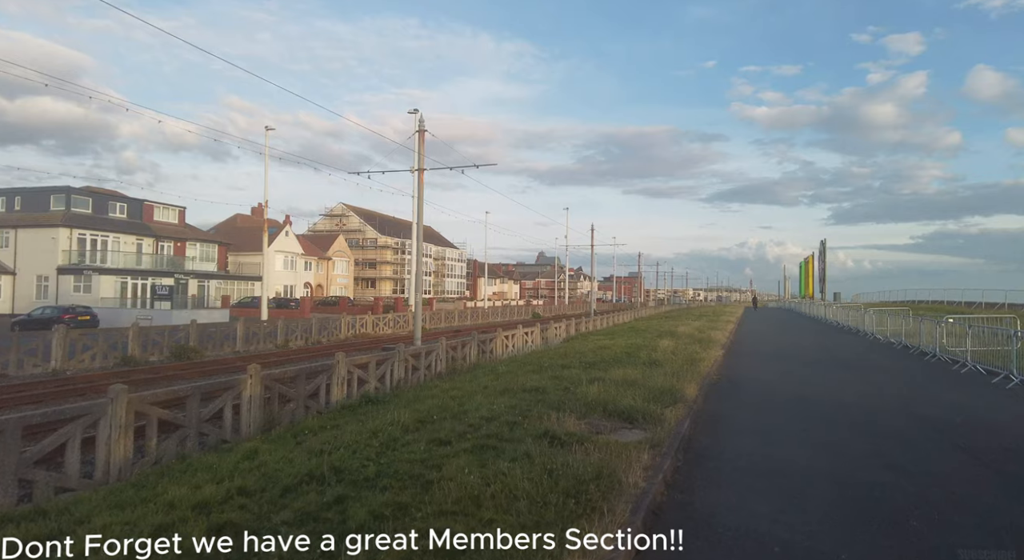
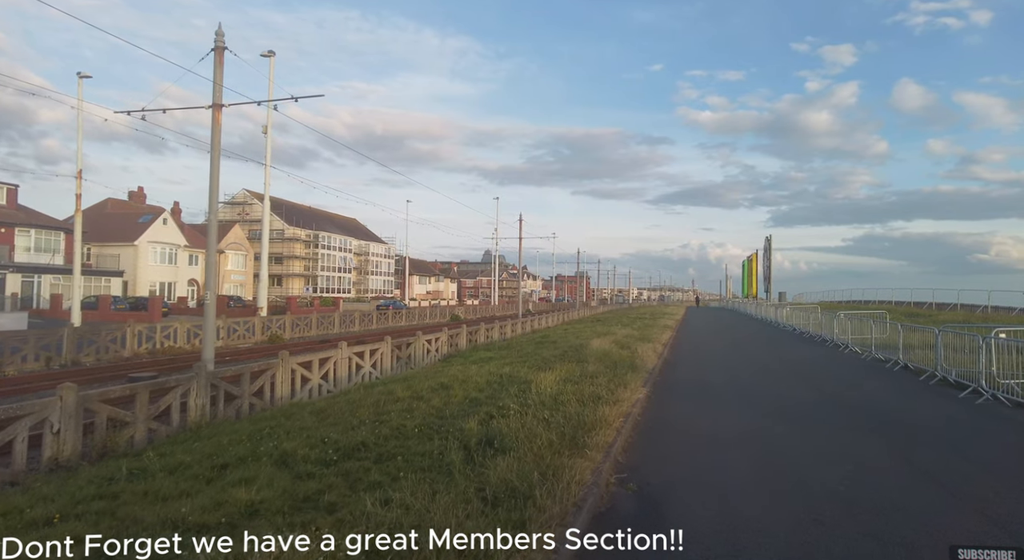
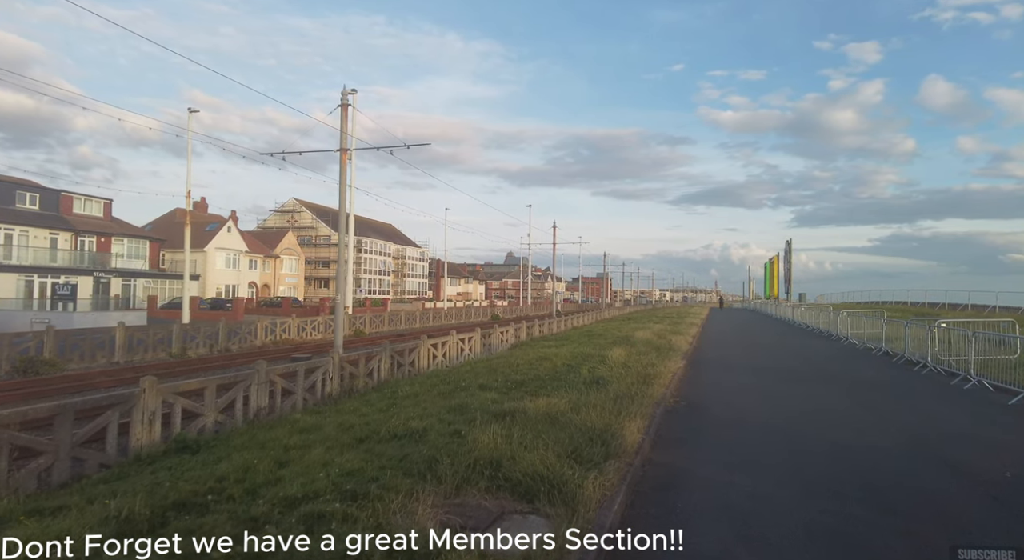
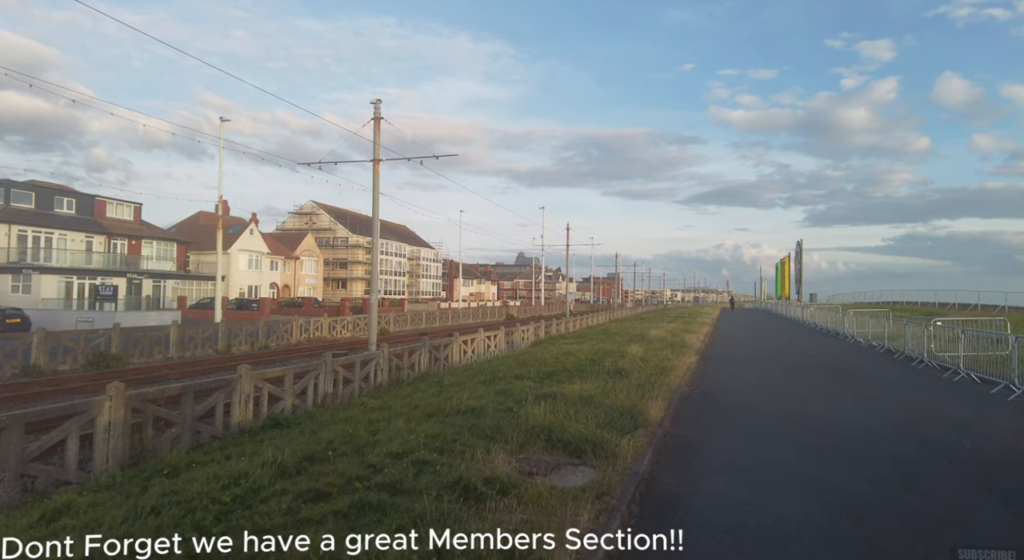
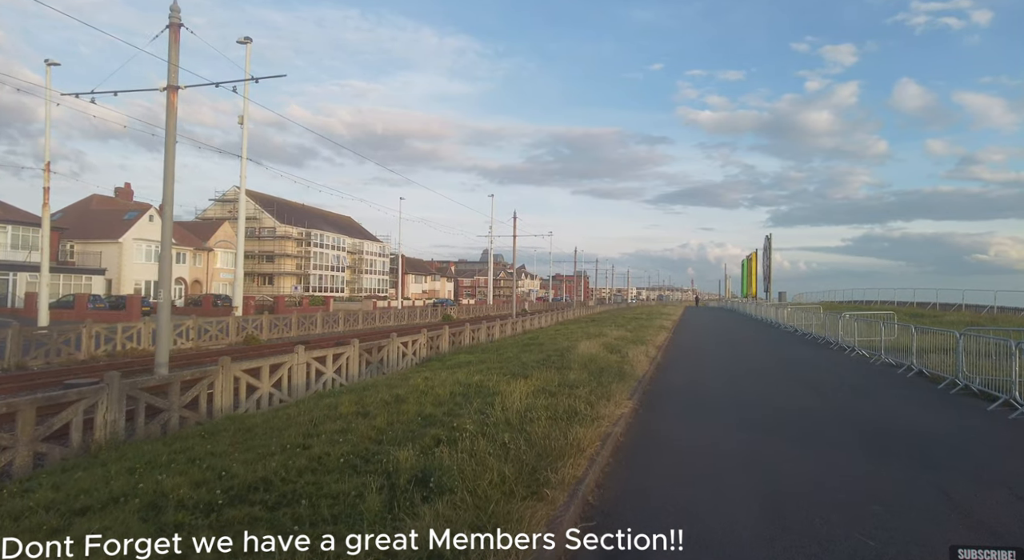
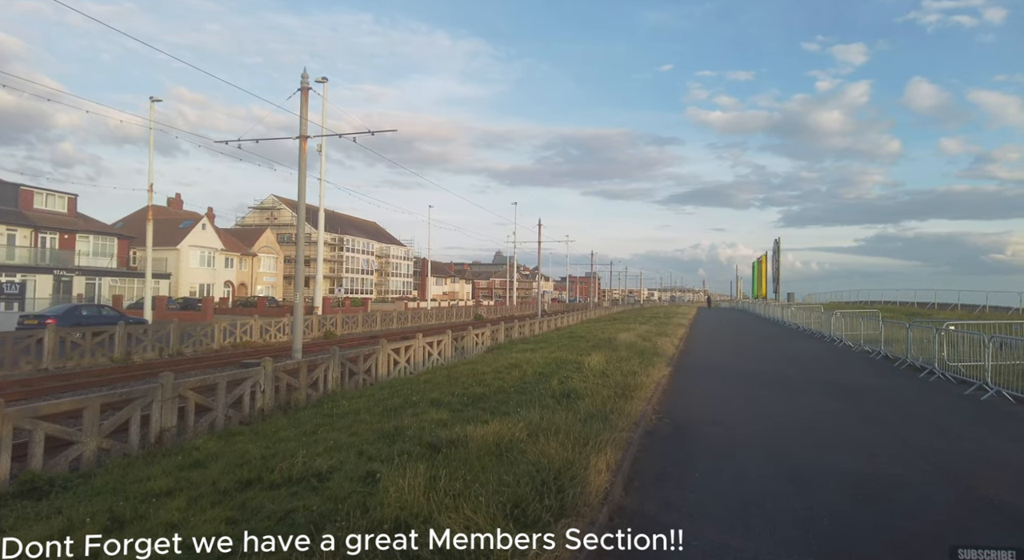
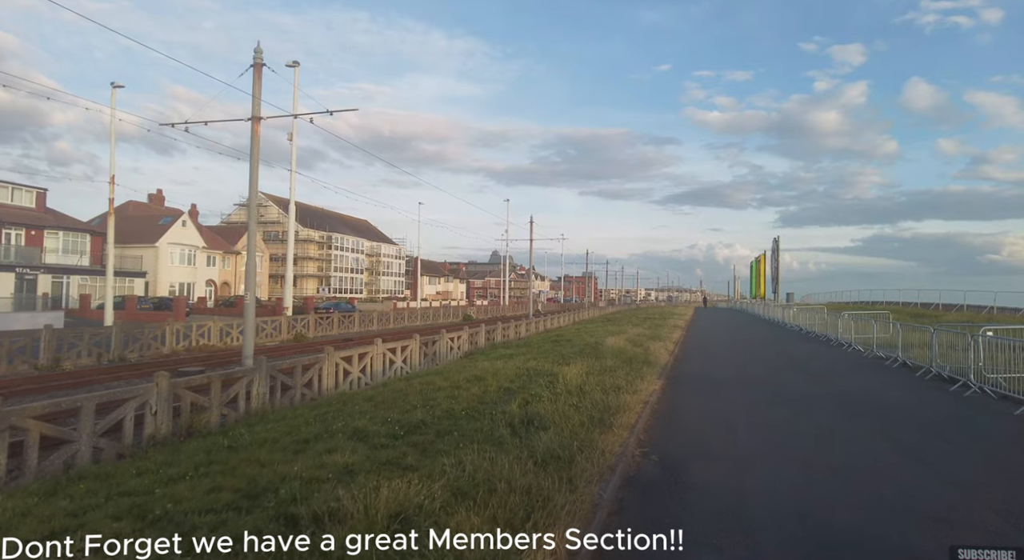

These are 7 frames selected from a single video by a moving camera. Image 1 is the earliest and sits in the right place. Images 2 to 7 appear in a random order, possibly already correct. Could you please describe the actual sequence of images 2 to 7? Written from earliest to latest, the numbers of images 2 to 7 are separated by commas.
4, 3, 6, 7, 2, 5
